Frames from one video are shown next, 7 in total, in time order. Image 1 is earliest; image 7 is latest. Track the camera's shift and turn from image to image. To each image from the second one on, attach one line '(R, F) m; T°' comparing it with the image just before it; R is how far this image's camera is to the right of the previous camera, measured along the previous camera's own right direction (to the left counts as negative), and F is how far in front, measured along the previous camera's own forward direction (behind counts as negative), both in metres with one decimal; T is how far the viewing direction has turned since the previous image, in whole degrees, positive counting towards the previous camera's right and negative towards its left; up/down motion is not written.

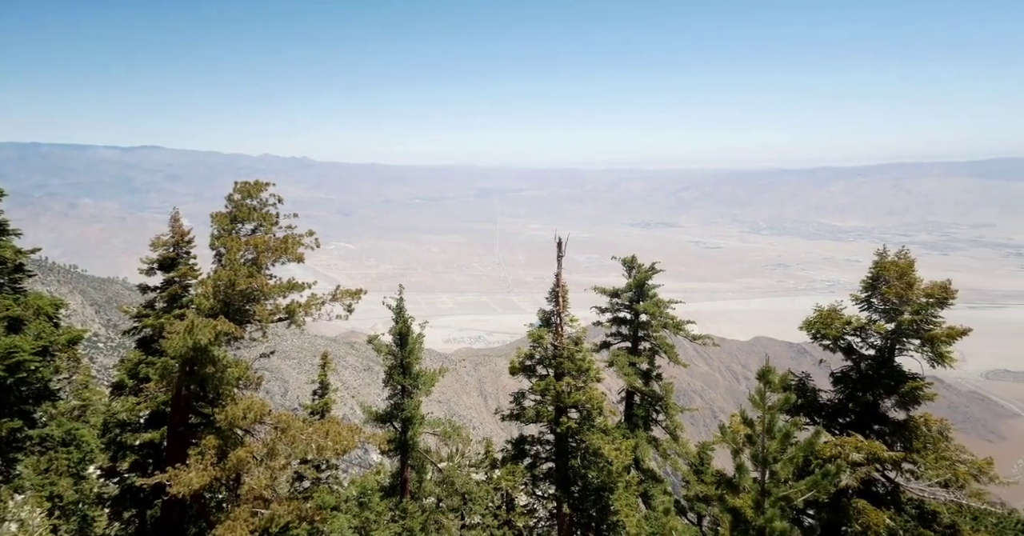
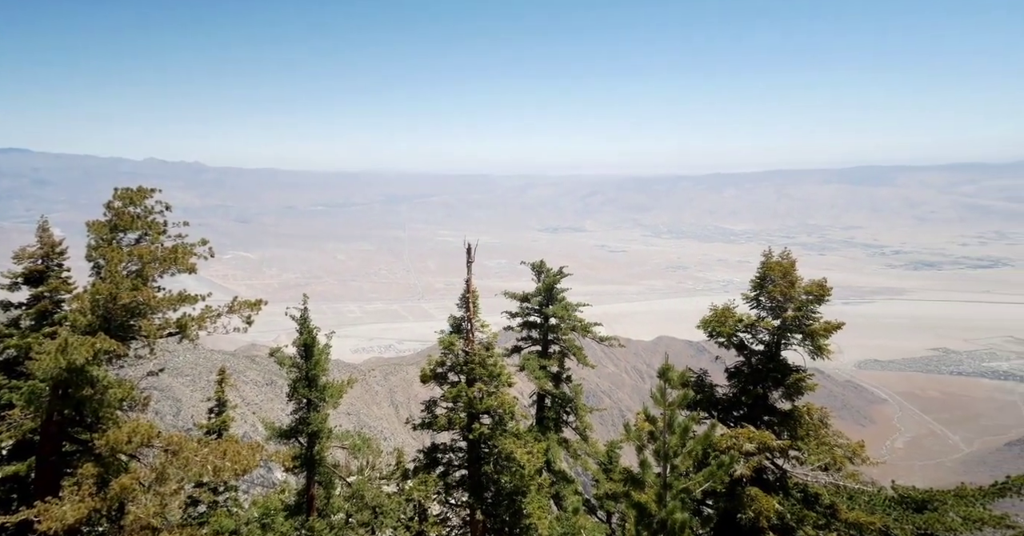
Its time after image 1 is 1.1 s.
(+0.1, +0.2) m; +7°
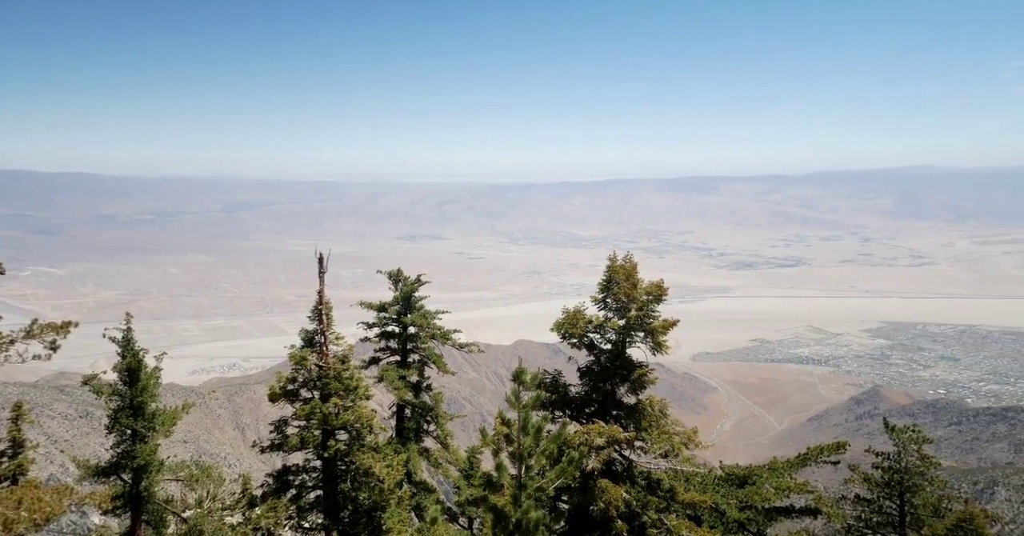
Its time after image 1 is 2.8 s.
(+0.3, +0.9) m; +11°
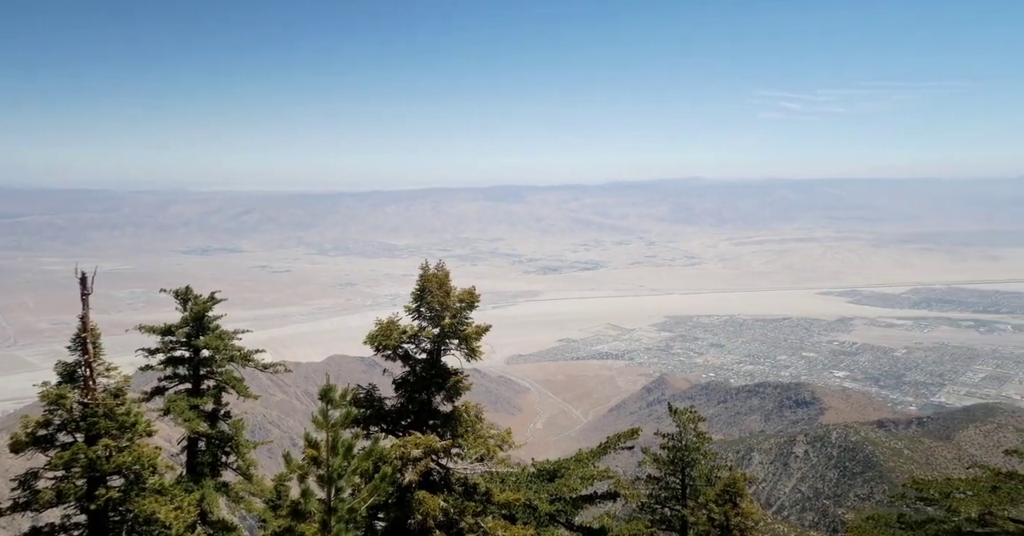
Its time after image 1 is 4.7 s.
(+0.1, -0.1) m; +14°
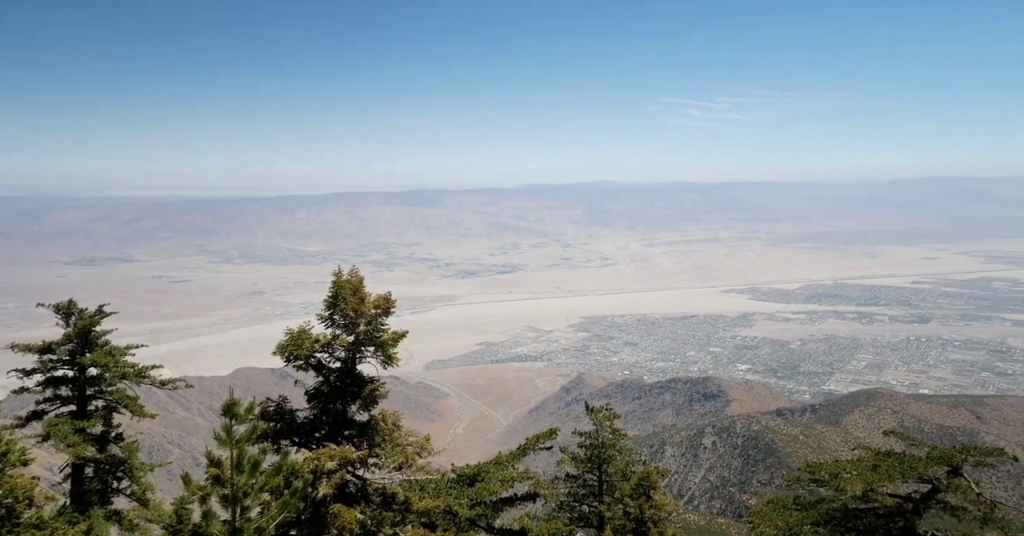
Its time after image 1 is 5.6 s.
(+0.2, +0.4) m; +6°
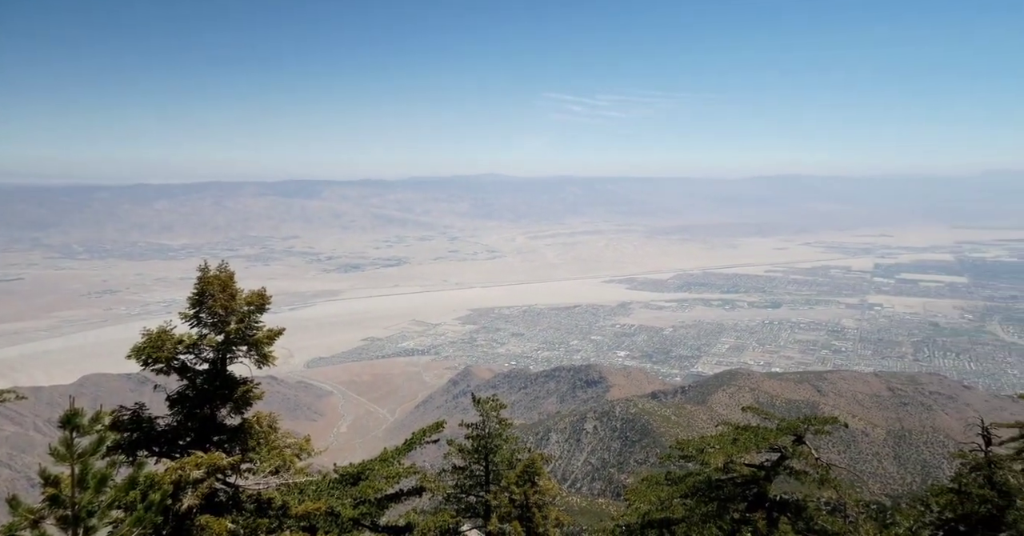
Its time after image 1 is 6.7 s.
(+0.4, +0.9) m; +9°
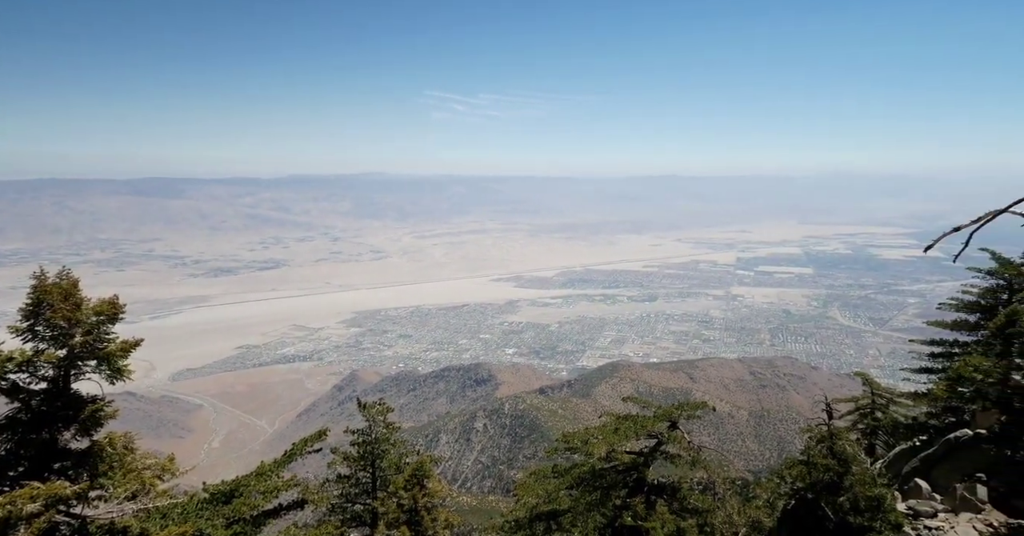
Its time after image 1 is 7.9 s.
(+0.6, +1.2) m; +9°
